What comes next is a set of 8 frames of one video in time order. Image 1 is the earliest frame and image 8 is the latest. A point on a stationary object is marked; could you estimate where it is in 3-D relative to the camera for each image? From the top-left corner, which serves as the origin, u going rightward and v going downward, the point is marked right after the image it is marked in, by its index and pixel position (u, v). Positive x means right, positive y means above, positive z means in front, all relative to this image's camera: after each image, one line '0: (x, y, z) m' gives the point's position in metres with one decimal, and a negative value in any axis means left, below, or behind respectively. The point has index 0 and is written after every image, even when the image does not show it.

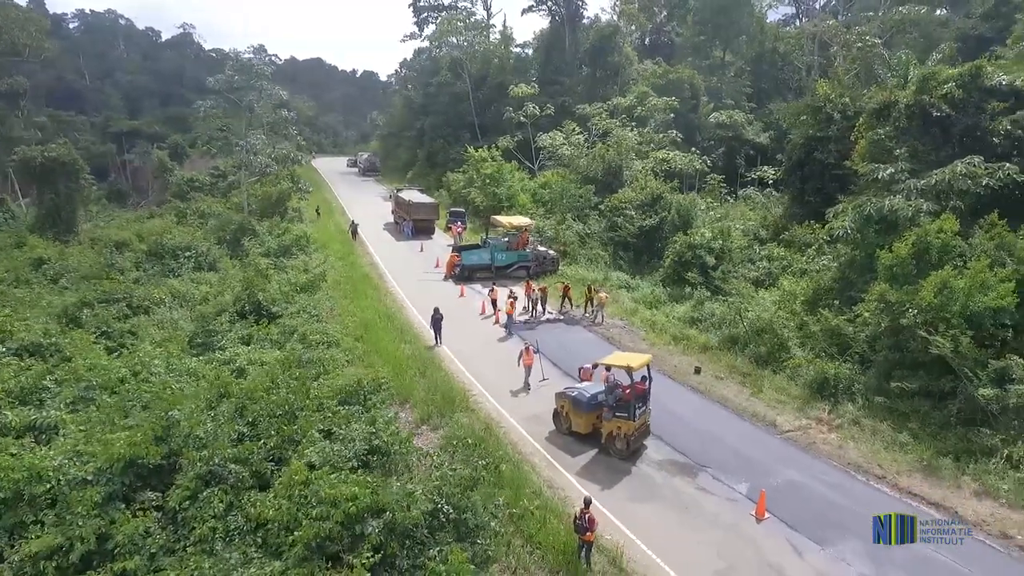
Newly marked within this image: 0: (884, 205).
0: (+11.2, +2.5, +18.5) m
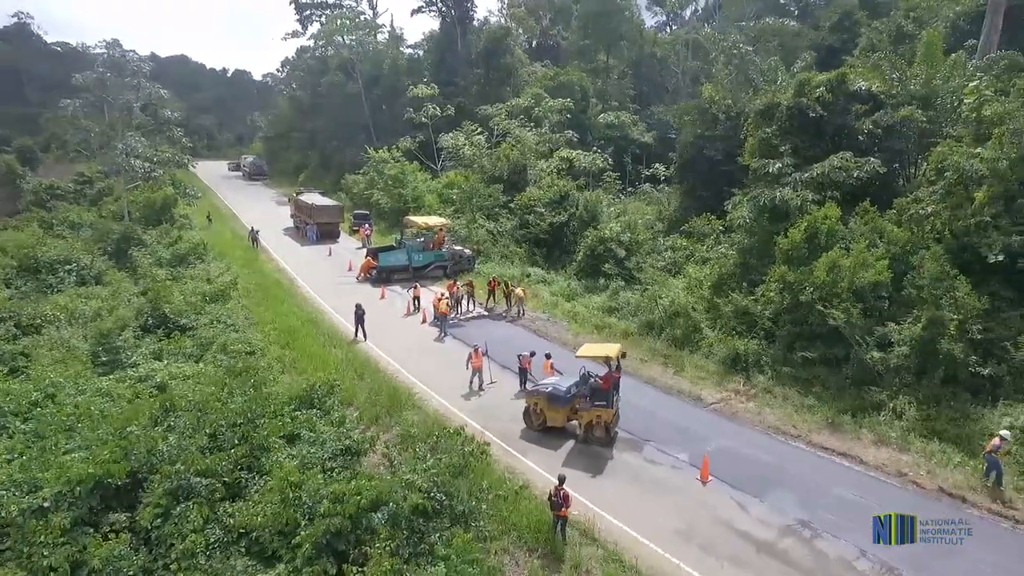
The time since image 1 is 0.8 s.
0: (+8.9, +3.1, +20.7) m
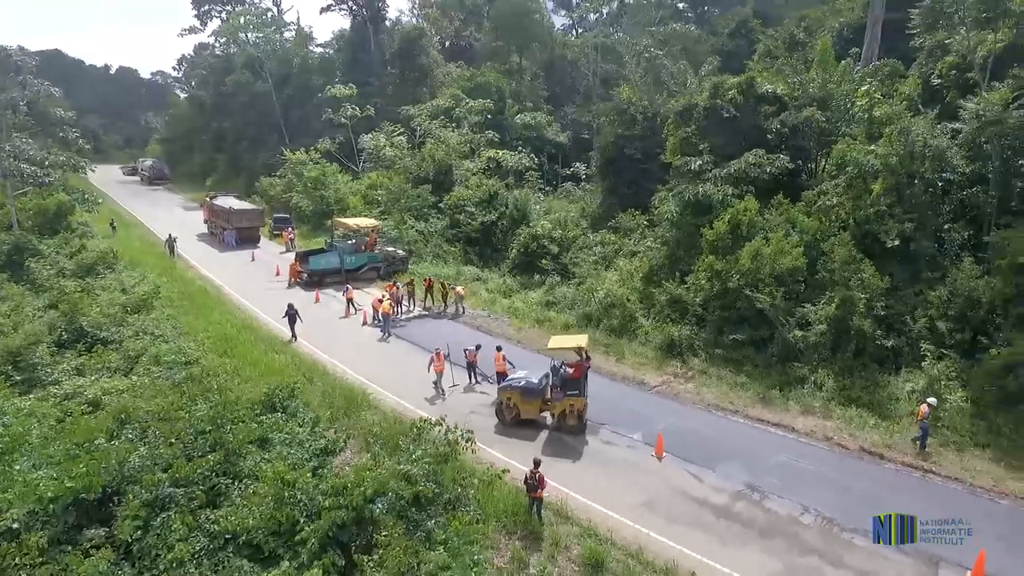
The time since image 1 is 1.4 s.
0: (+6.7, +3.5, +22.1) m
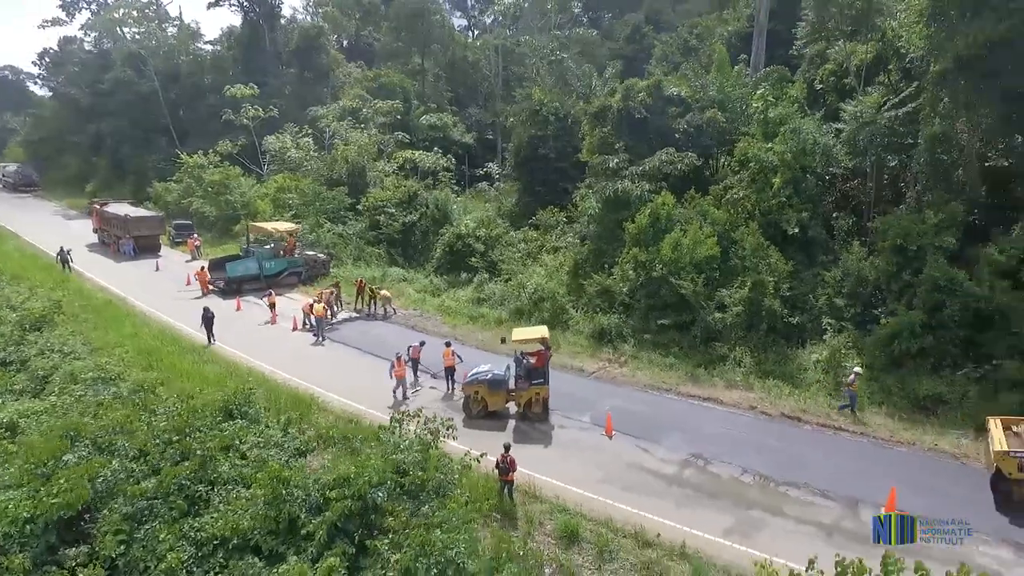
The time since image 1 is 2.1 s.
0: (+4.1, +3.8, +23.5) m
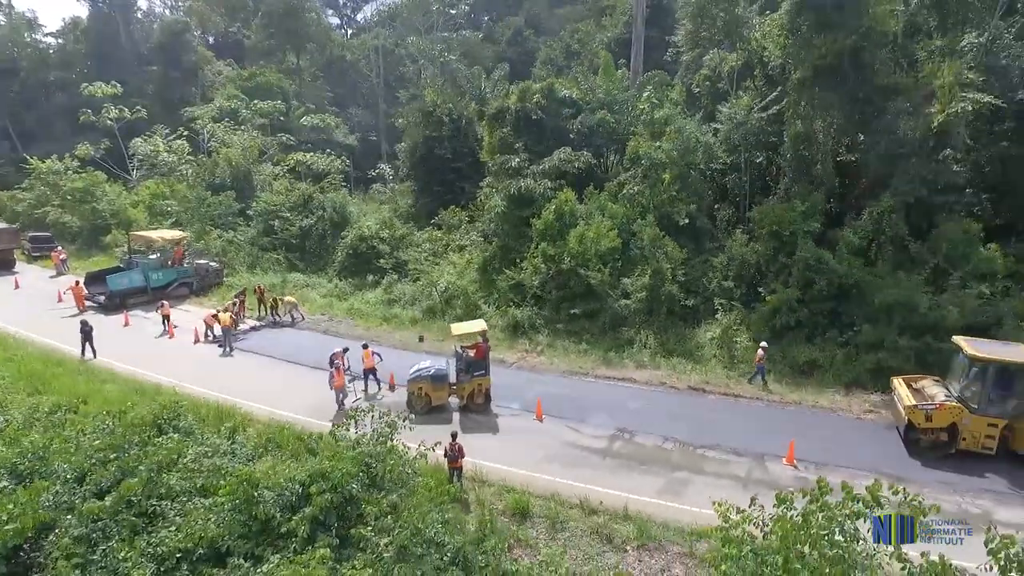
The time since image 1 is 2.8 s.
0: (+0.4, +4.0, +24.4) m
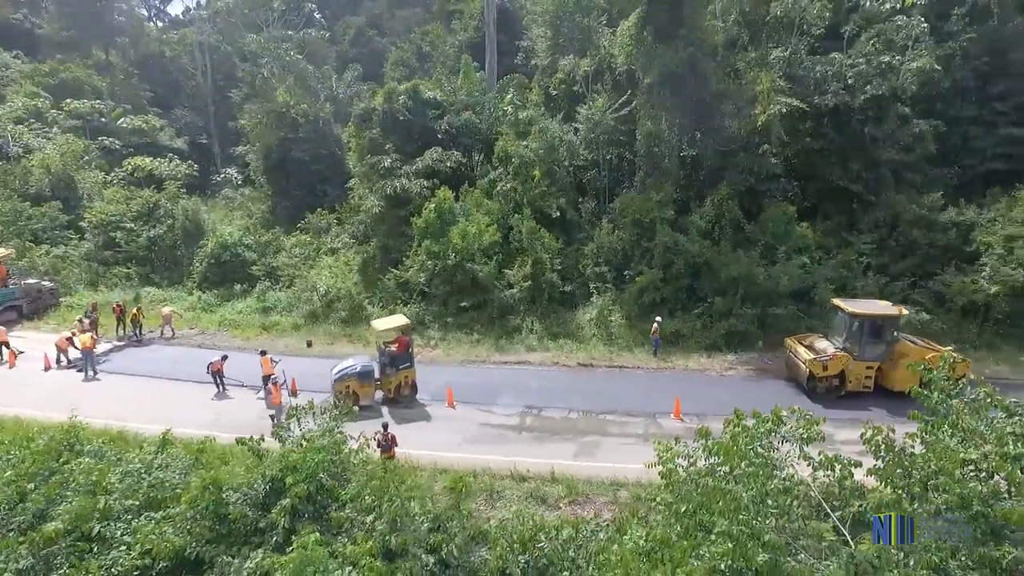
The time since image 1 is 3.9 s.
0: (-4.6, +4.1, +24.7) m
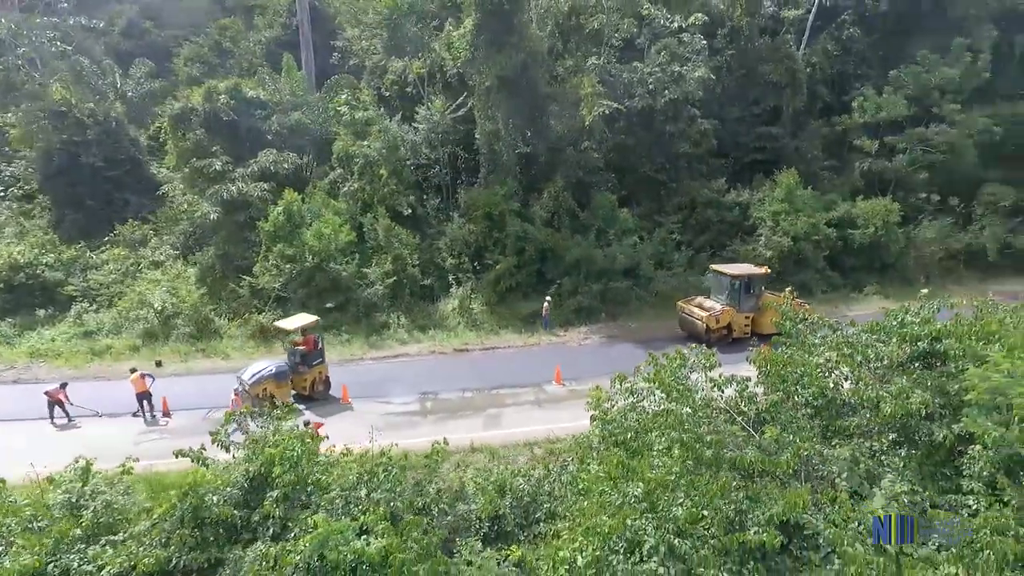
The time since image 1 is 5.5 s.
0: (-10.5, +3.7, +23.4) m
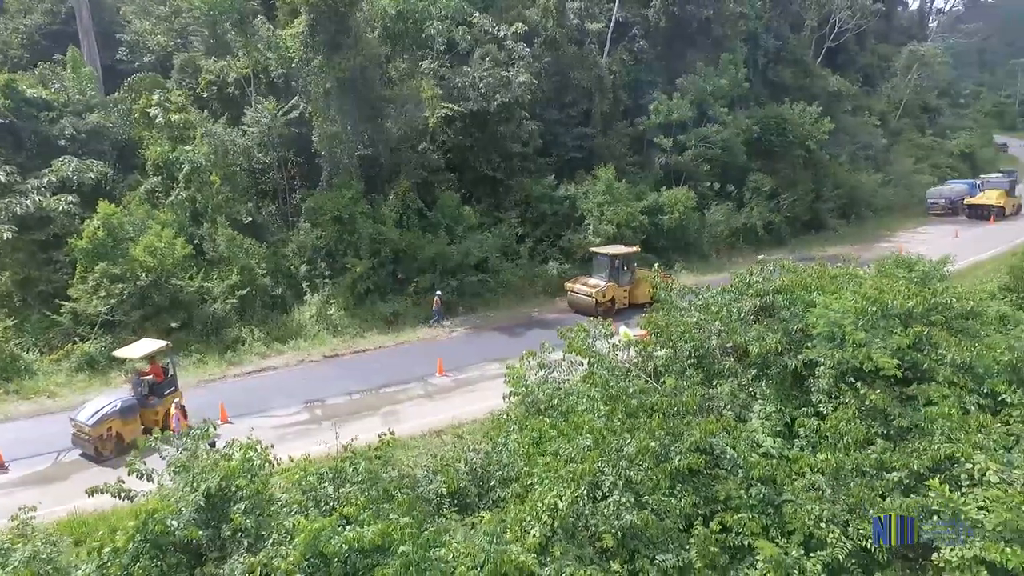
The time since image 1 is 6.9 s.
0: (-15.7, +2.7, +20.1) m
